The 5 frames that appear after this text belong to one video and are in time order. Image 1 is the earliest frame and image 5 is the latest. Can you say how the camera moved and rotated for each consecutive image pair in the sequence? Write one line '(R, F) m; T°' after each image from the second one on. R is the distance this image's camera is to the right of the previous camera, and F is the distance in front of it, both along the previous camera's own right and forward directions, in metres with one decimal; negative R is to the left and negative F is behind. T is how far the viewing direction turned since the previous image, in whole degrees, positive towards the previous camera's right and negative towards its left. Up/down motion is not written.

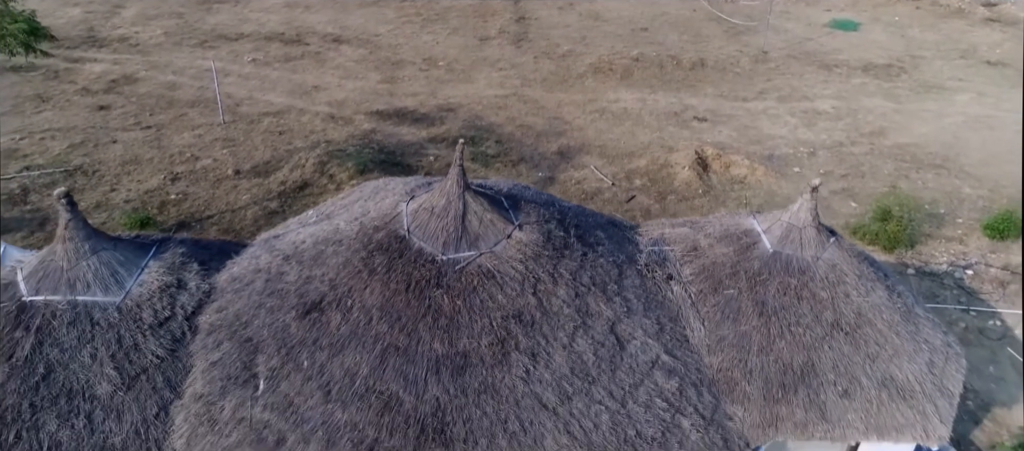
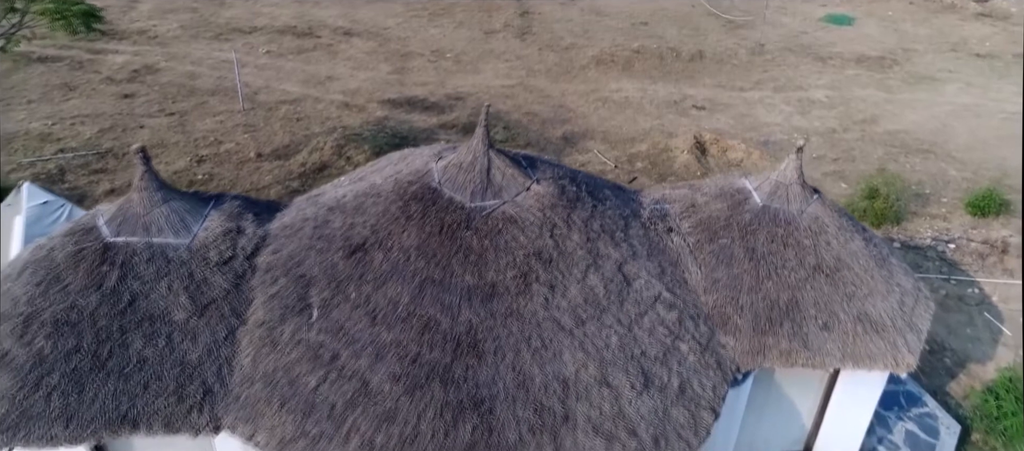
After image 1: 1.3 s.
(-0.2, -1.0) m; 0°
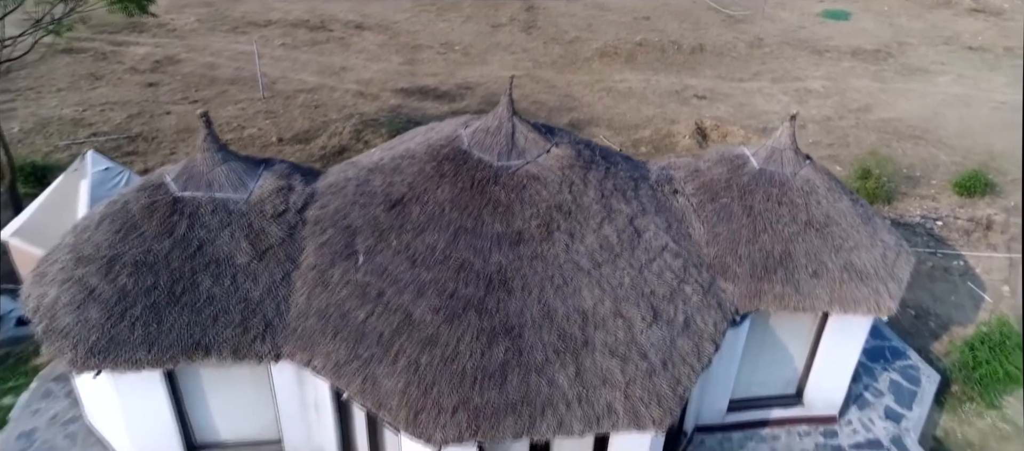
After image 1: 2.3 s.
(-0.3, -1.0) m; 0°
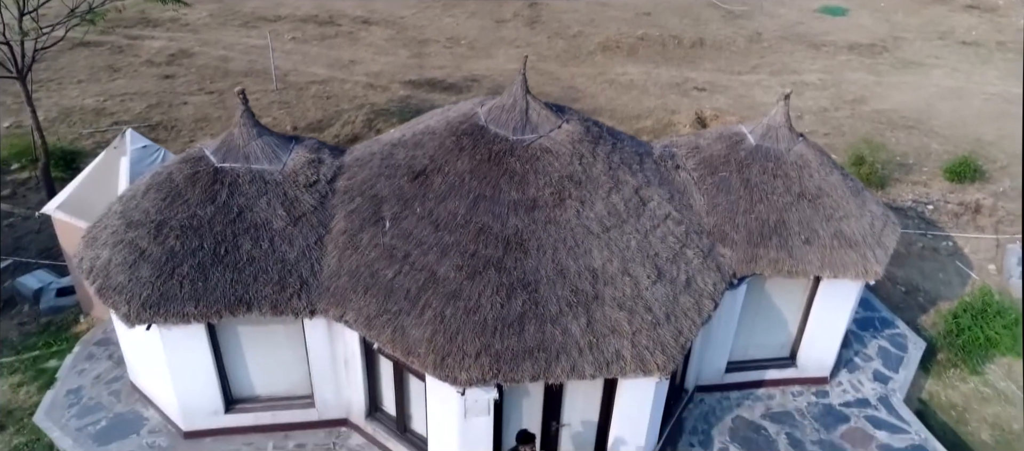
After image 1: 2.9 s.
(-0.2, -0.7) m; 0°
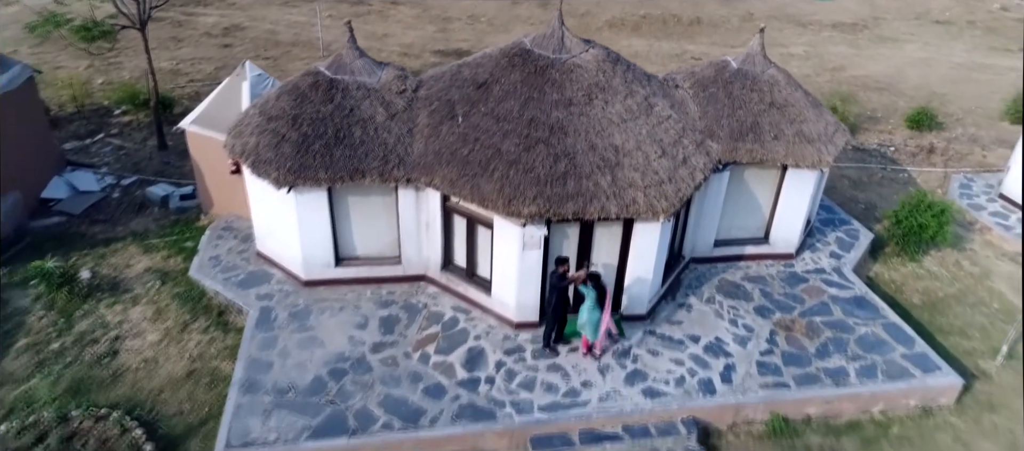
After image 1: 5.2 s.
(-0.7, -3.2) m; 0°
